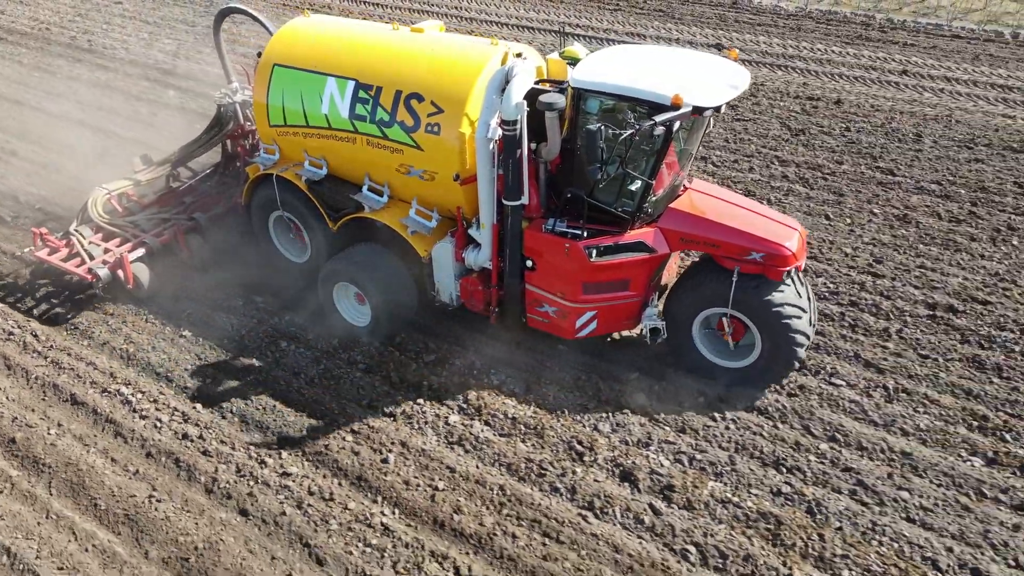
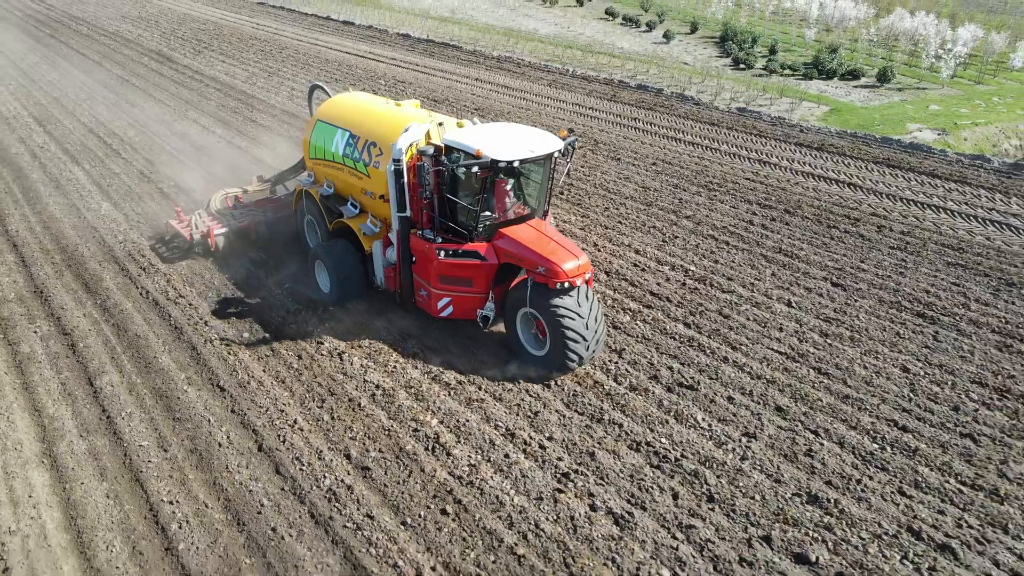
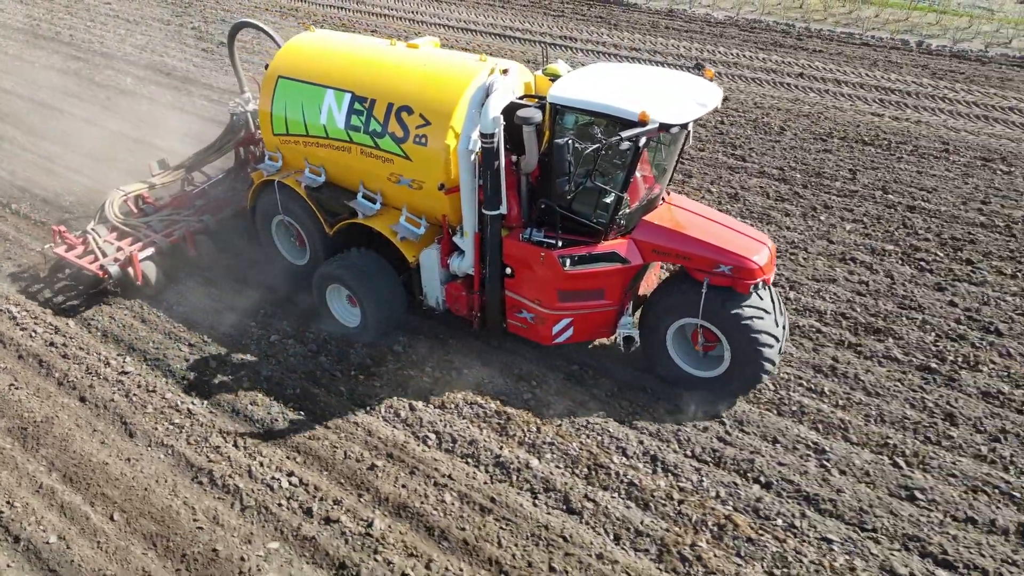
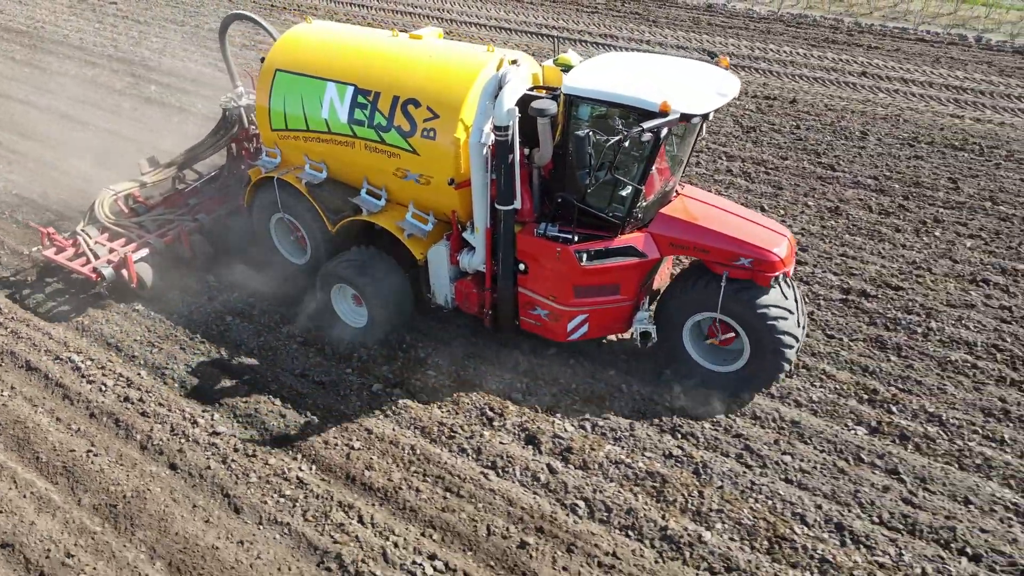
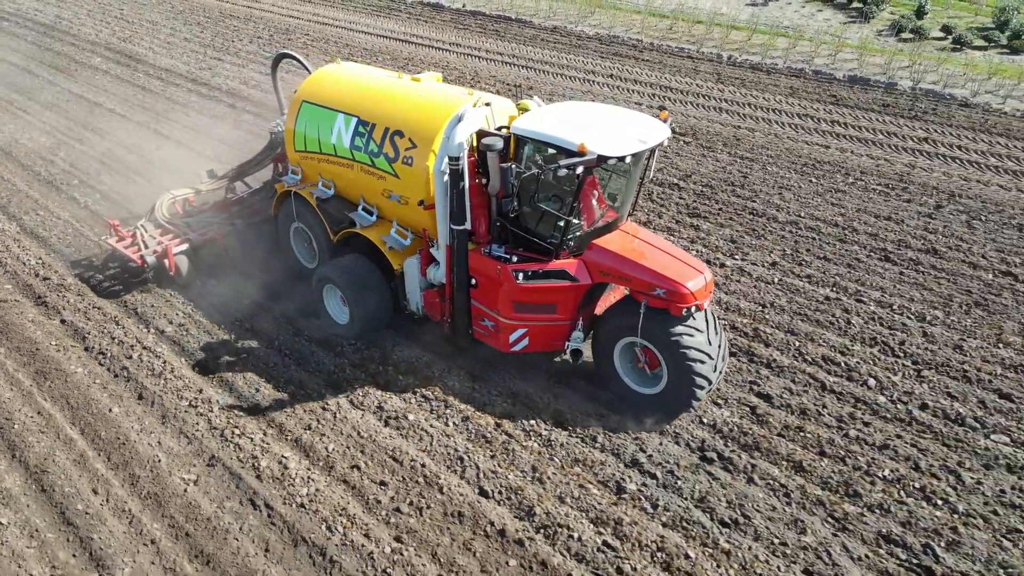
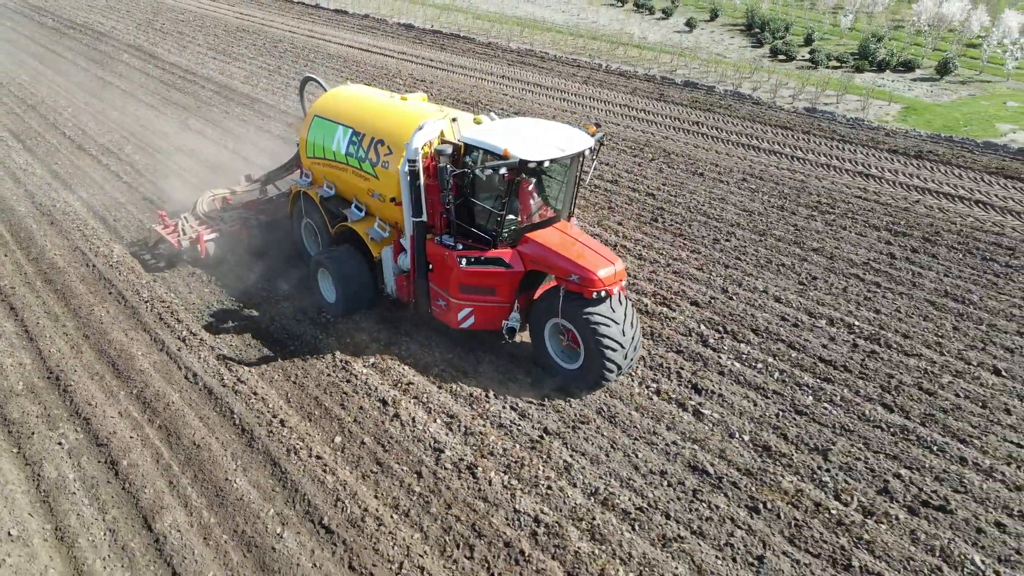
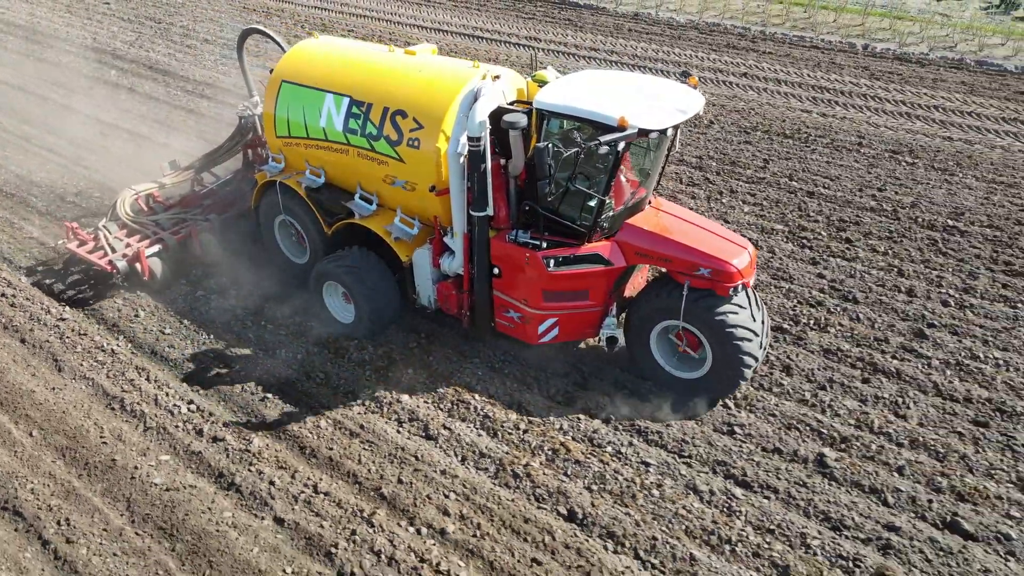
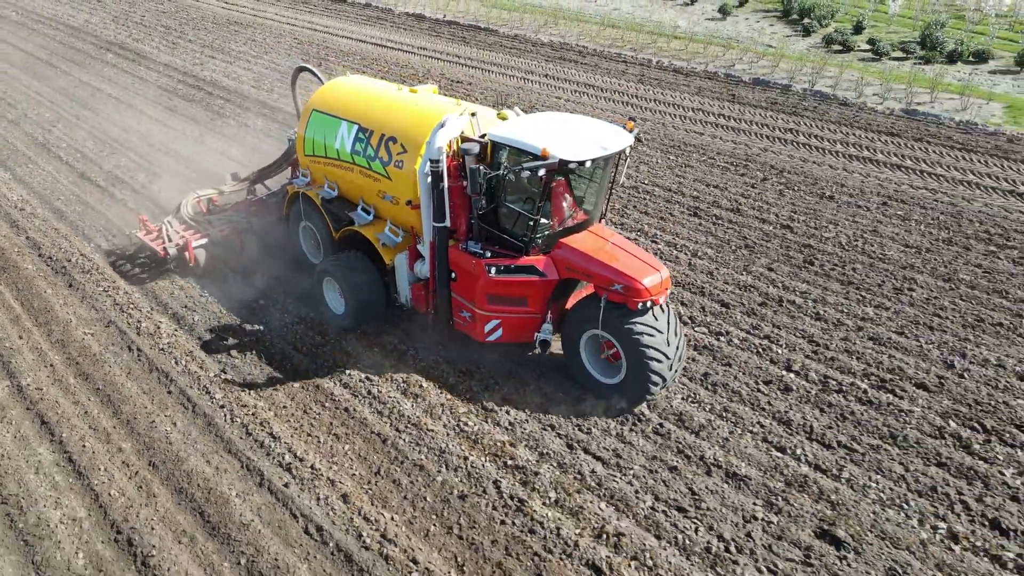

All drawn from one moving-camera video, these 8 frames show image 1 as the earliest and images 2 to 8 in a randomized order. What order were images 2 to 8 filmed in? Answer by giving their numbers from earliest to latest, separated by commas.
4, 3, 7, 5, 8, 6, 2
